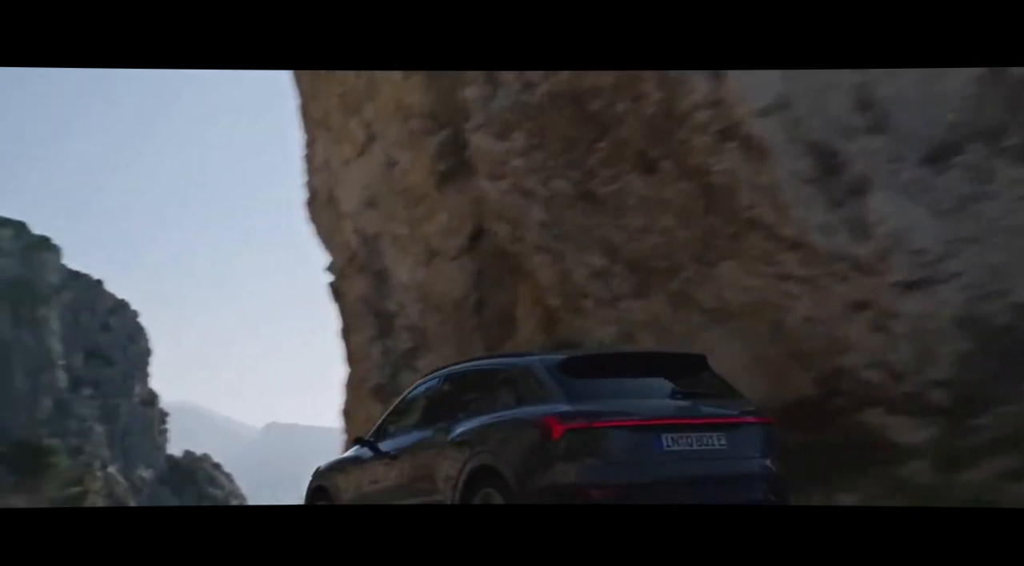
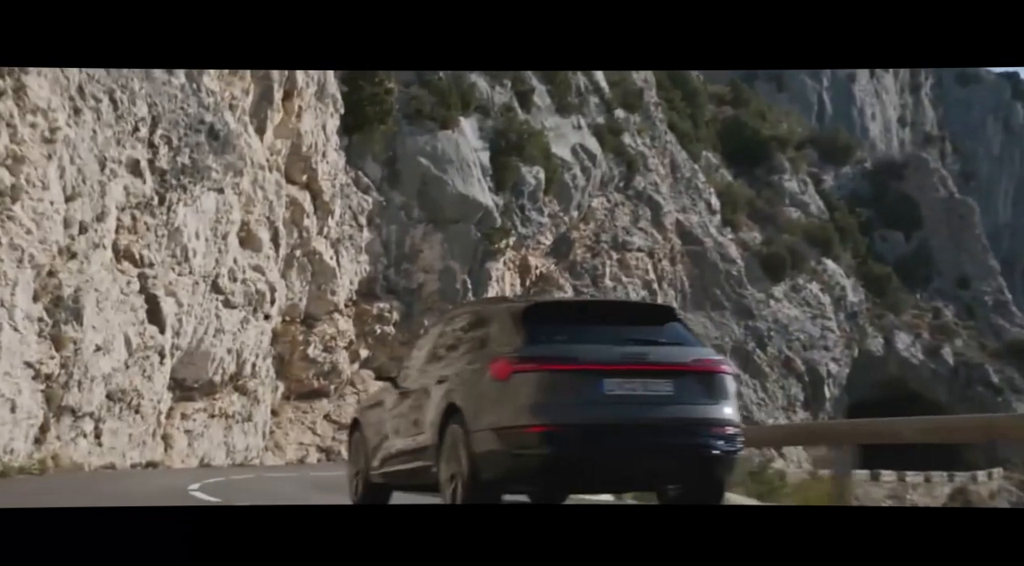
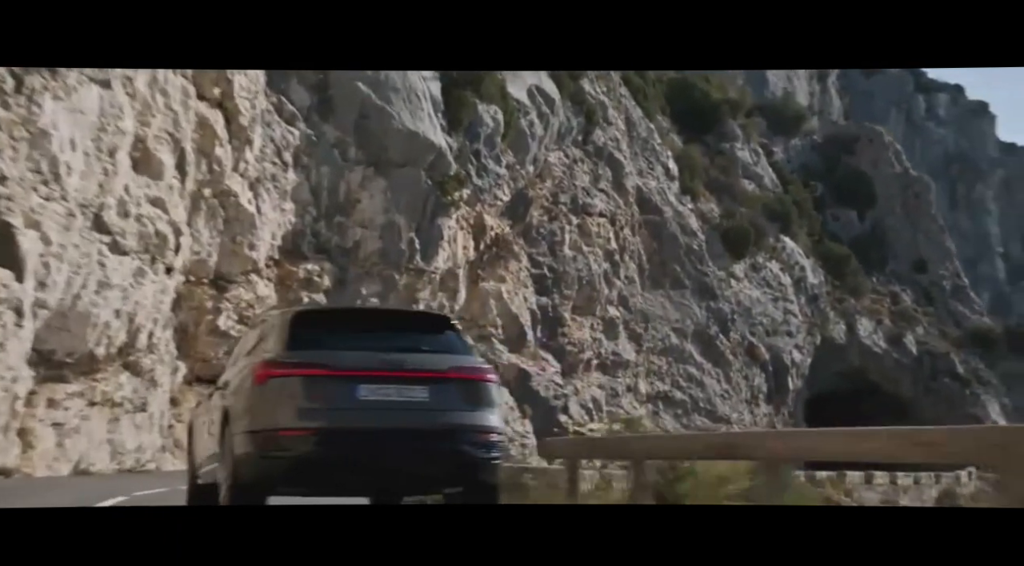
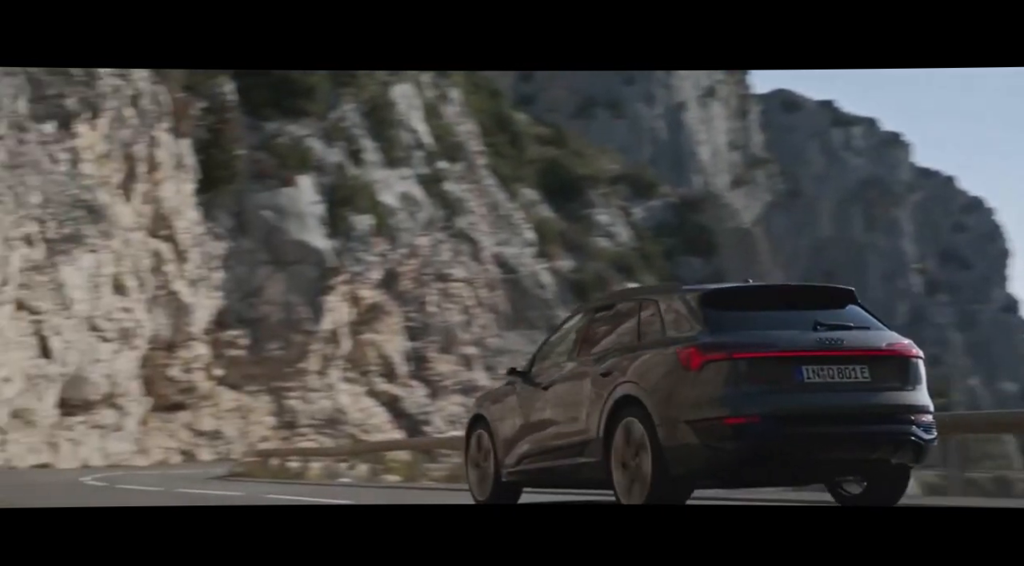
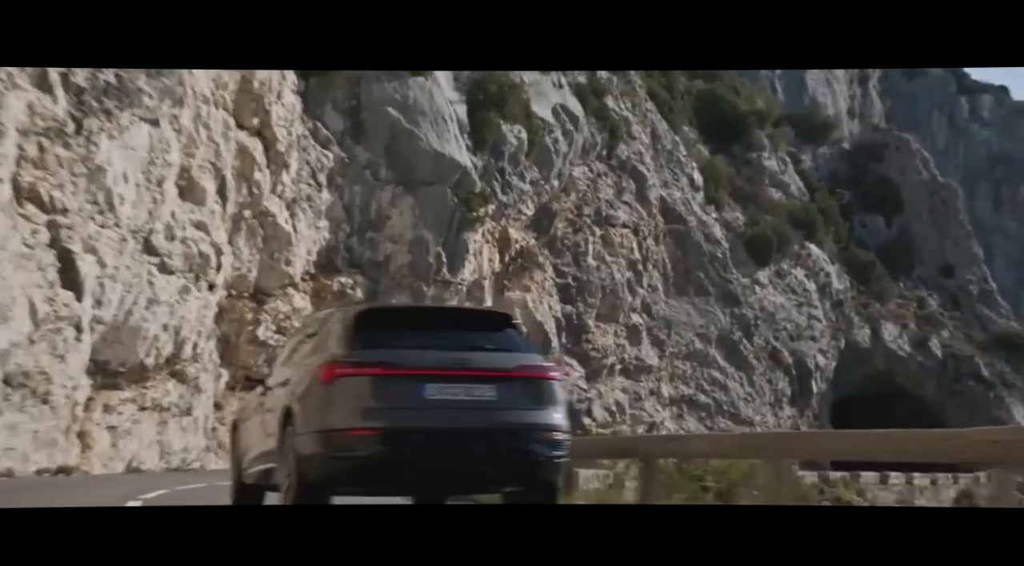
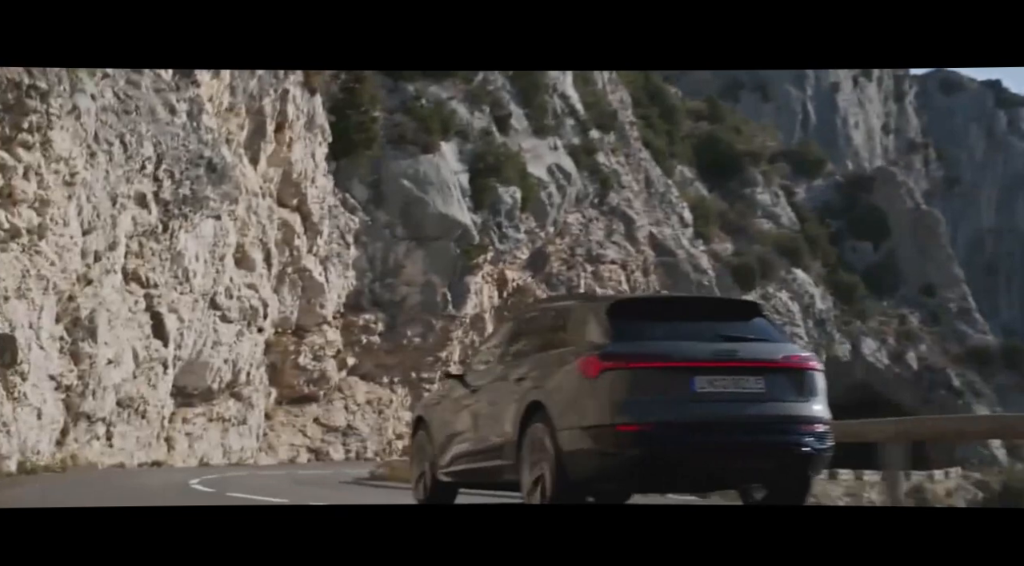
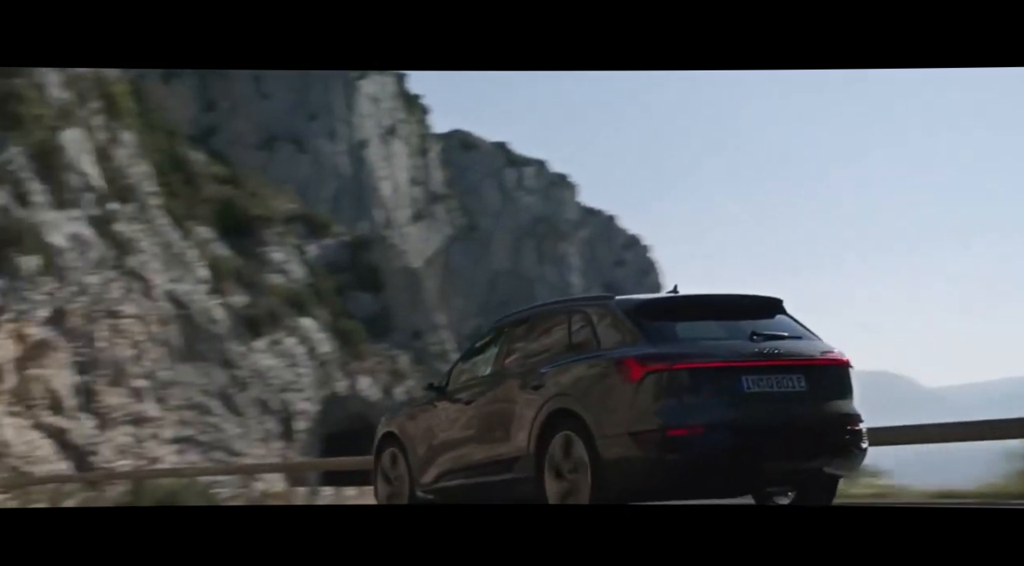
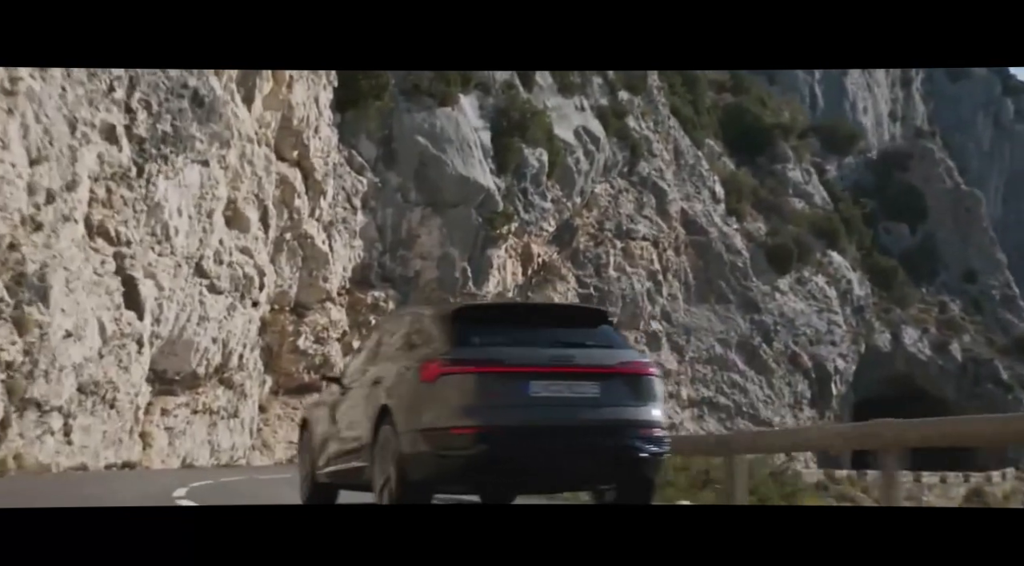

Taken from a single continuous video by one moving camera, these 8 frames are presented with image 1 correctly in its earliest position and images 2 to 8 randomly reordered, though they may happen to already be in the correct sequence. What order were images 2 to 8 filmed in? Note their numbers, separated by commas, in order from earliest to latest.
7, 4, 6, 2, 8, 5, 3
